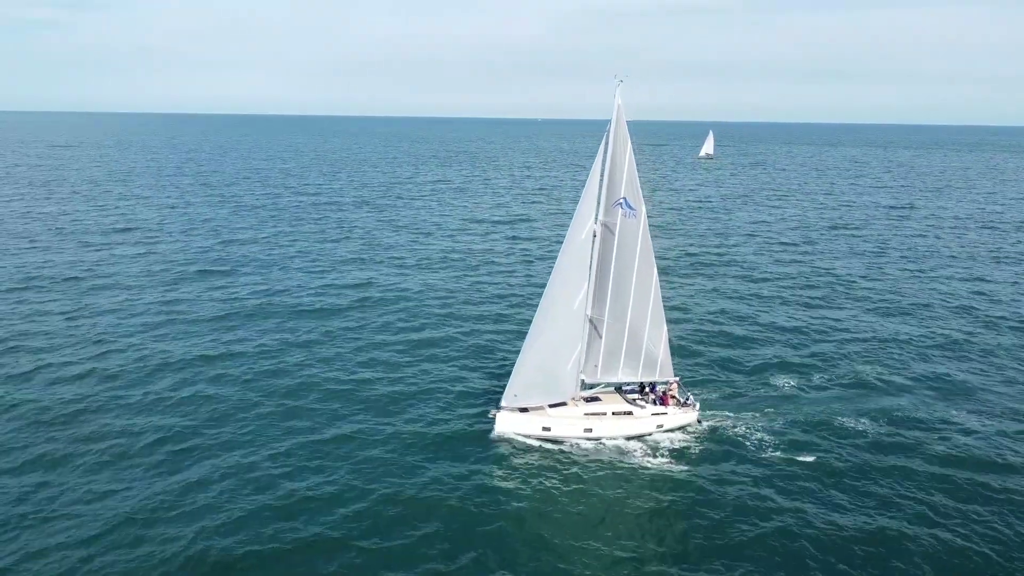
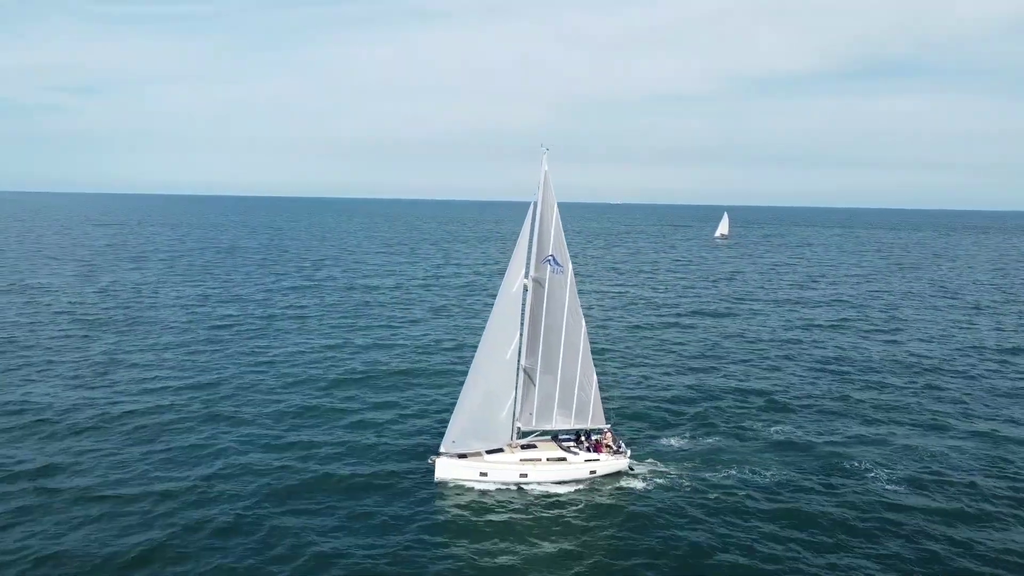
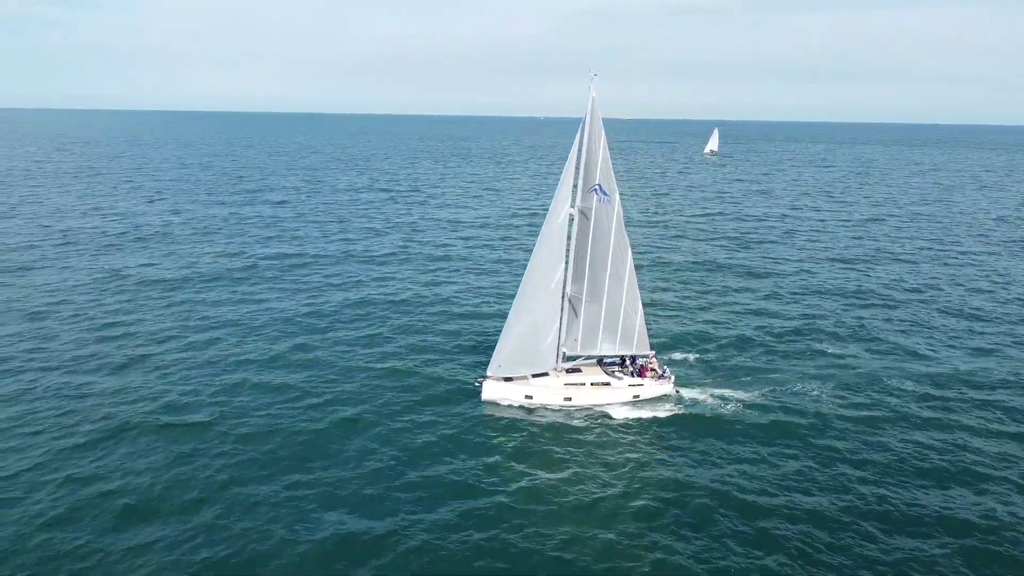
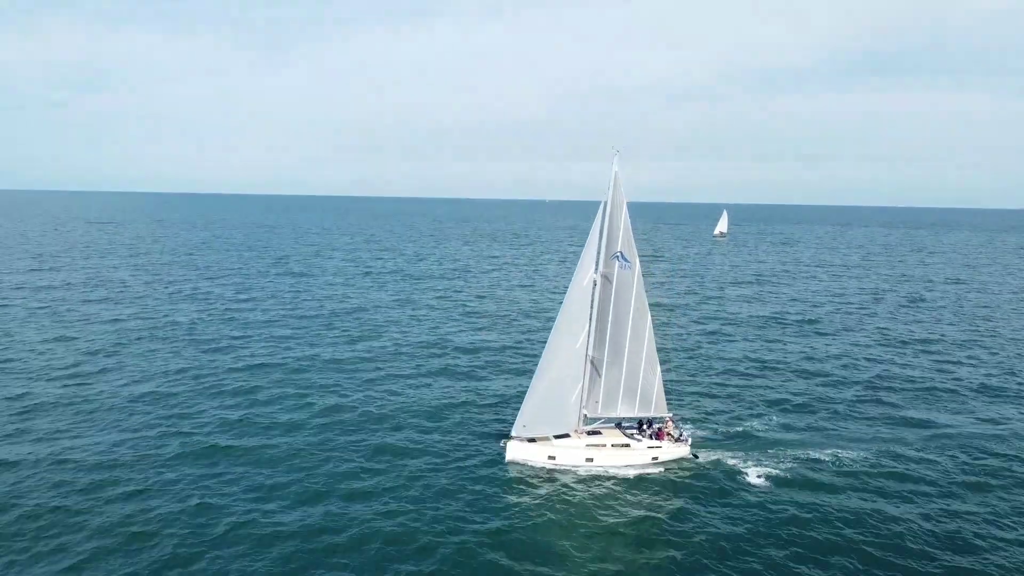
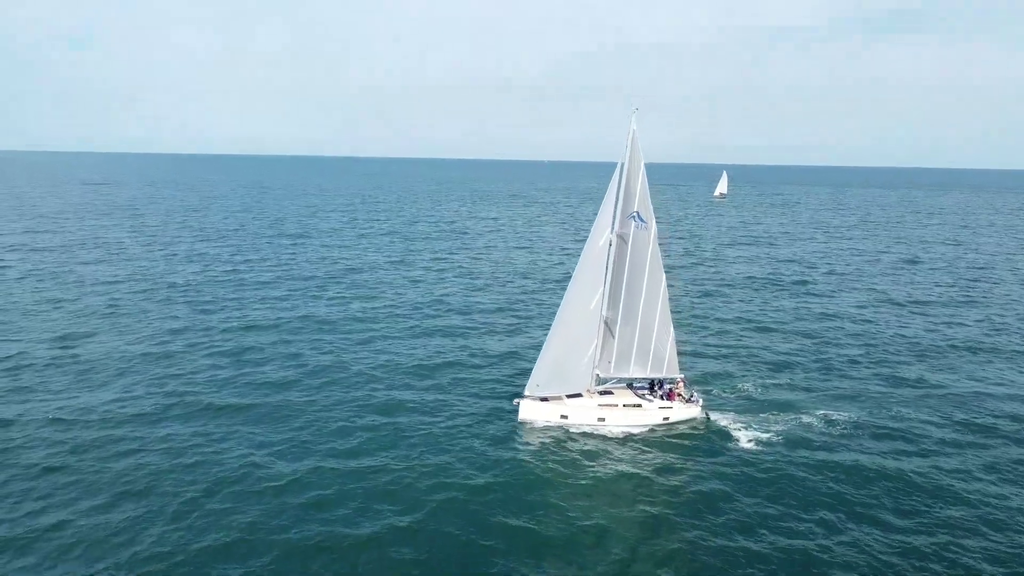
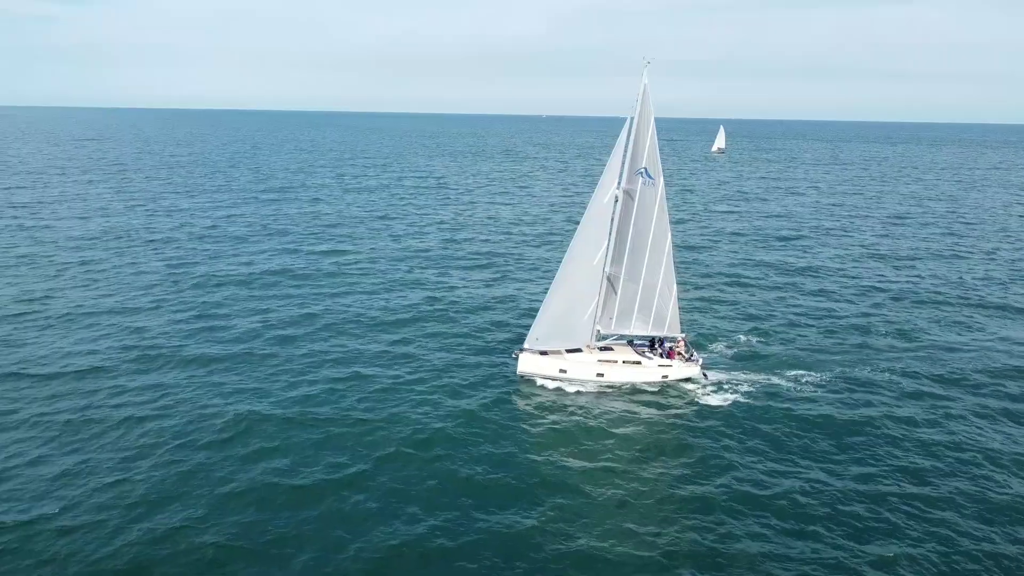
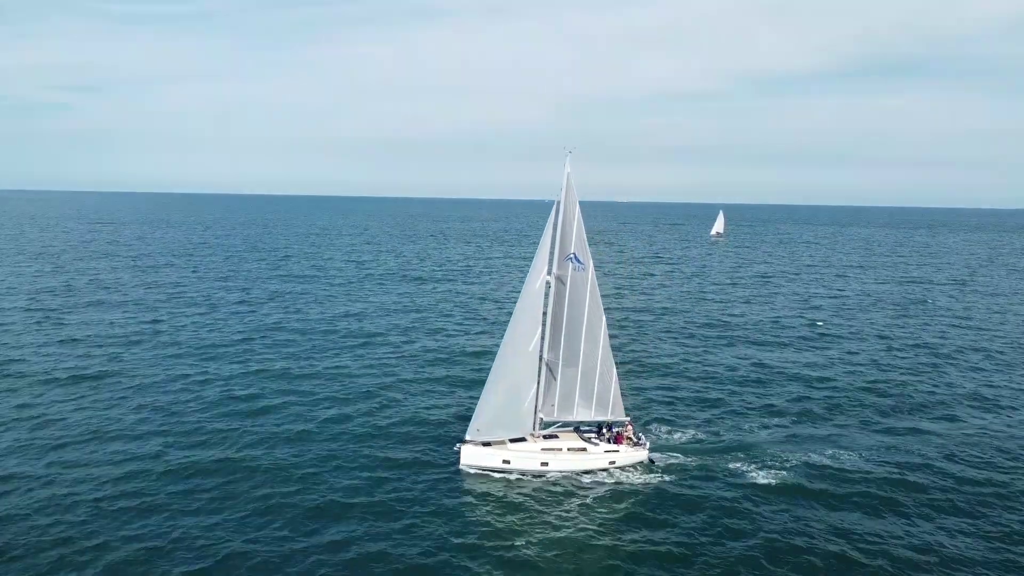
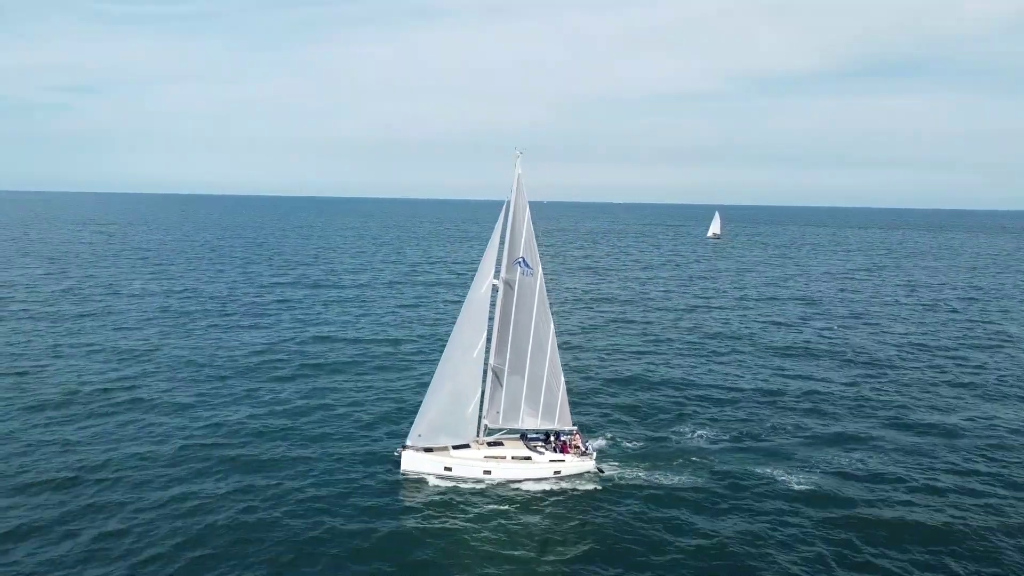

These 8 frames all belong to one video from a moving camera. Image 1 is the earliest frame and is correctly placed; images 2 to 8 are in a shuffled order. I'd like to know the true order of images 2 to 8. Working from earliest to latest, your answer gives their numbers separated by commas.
3, 6, 5, 4, 7, 8, 2
